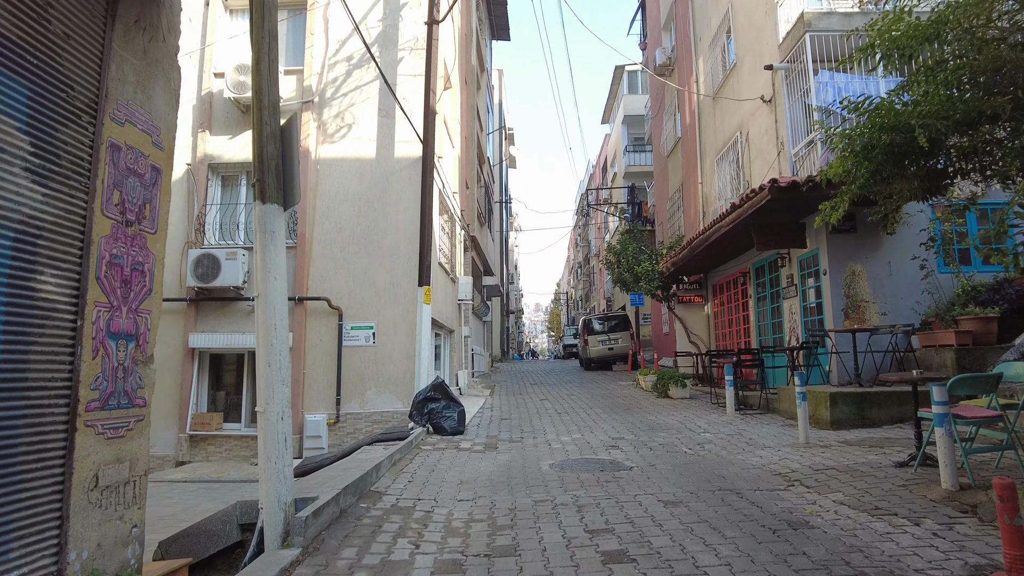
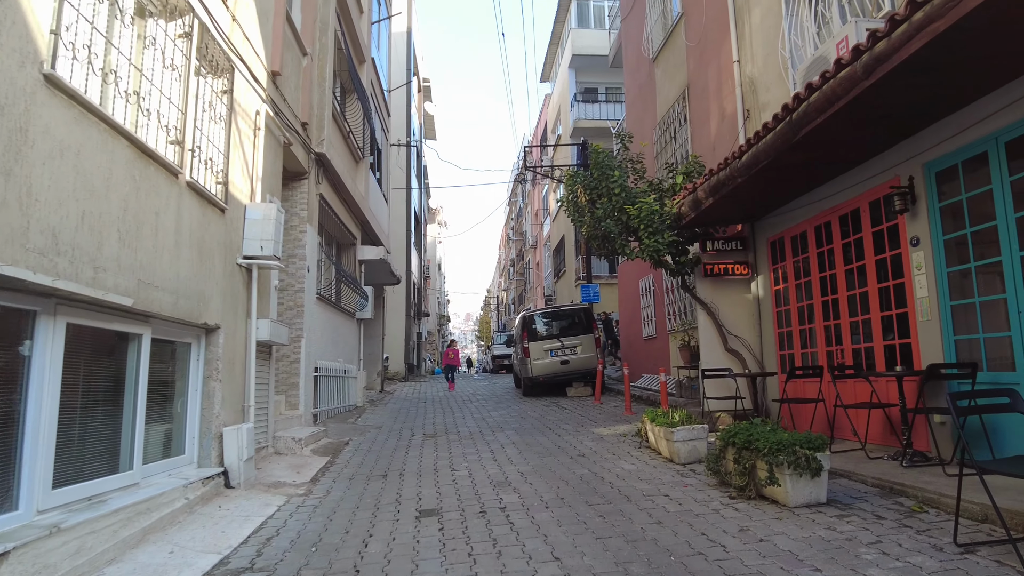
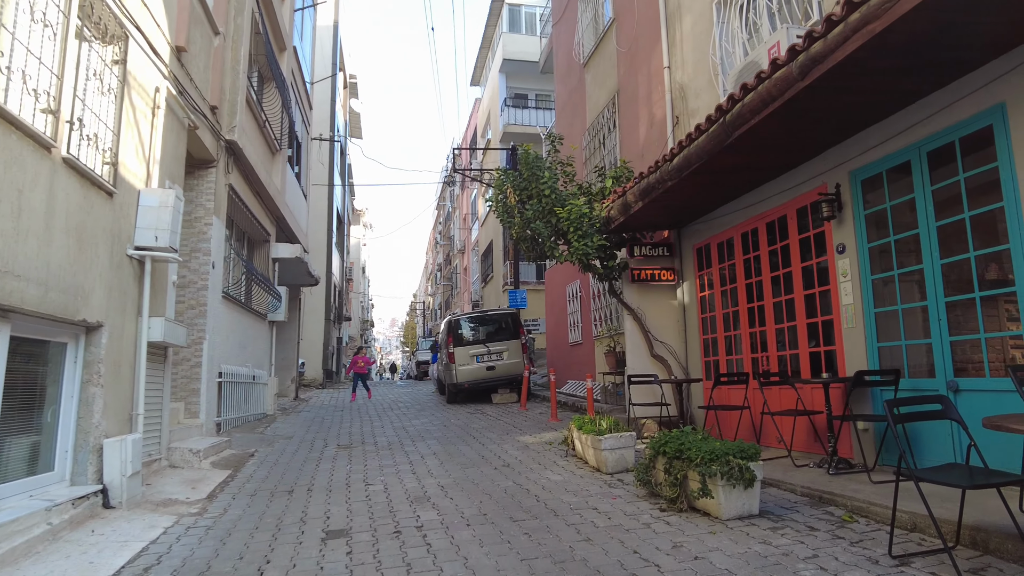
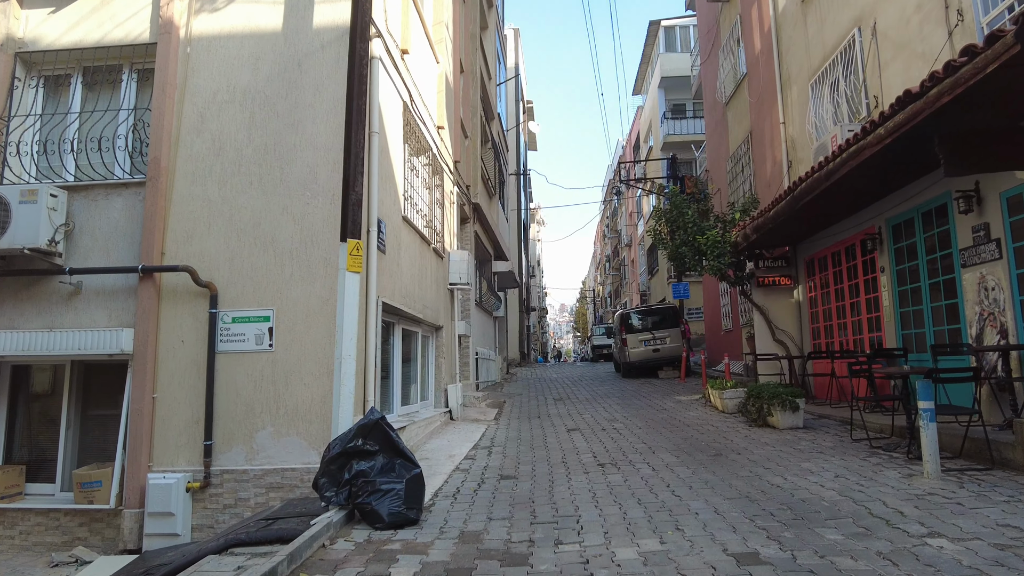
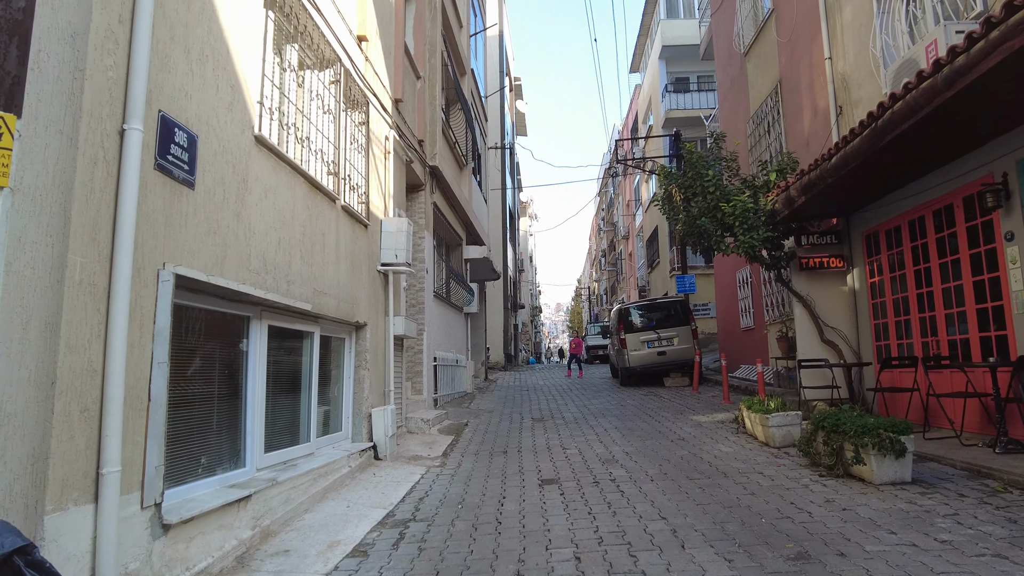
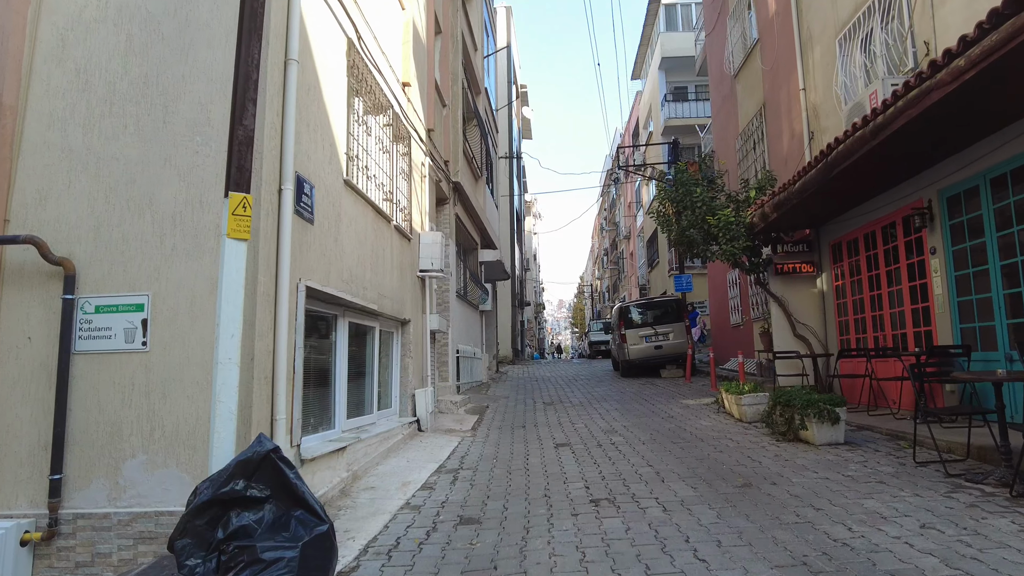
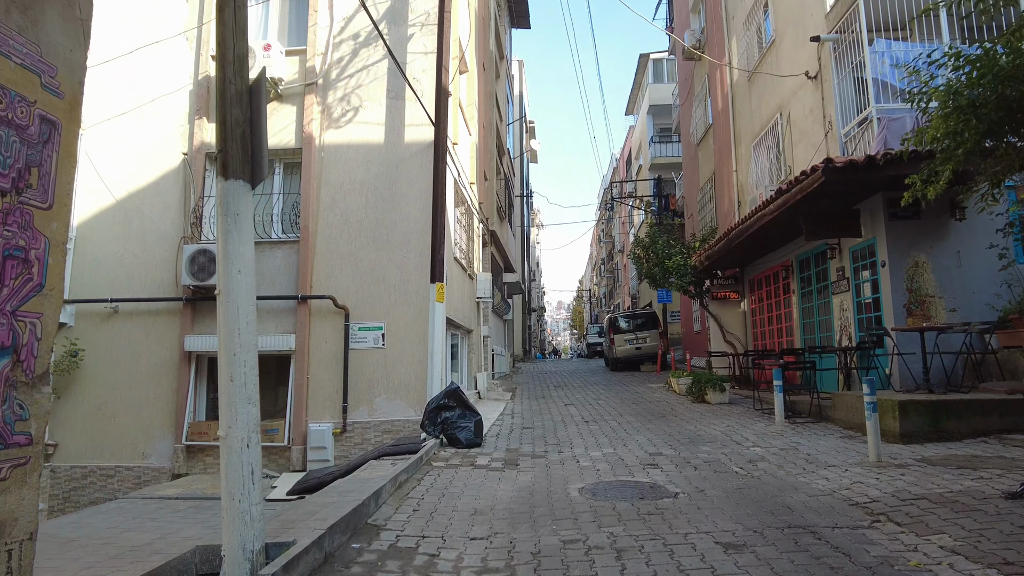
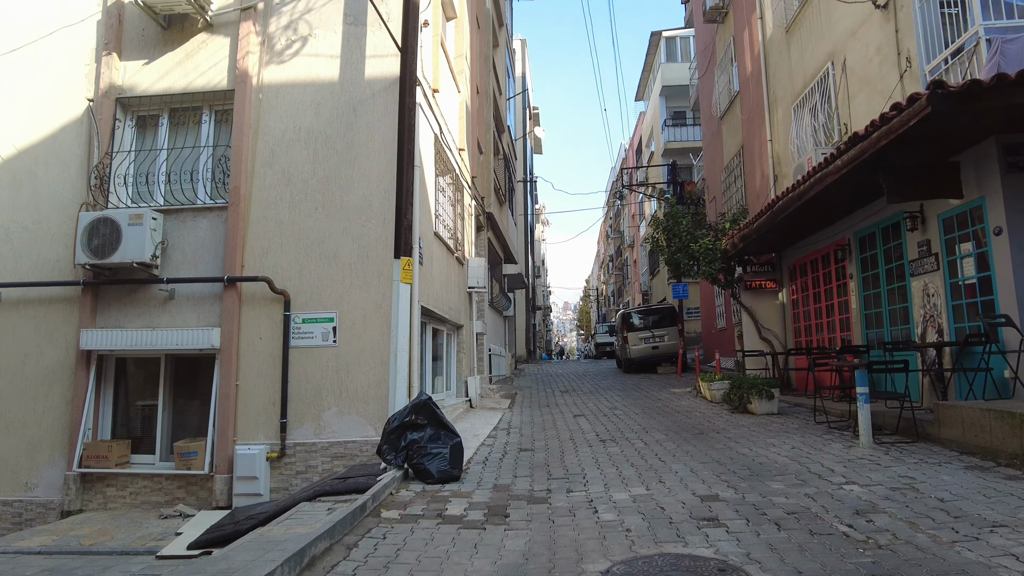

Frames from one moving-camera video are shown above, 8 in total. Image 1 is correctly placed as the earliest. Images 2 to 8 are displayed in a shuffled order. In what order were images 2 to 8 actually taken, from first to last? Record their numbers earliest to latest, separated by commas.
7, 8, 4, 6, 5, 2, 3
